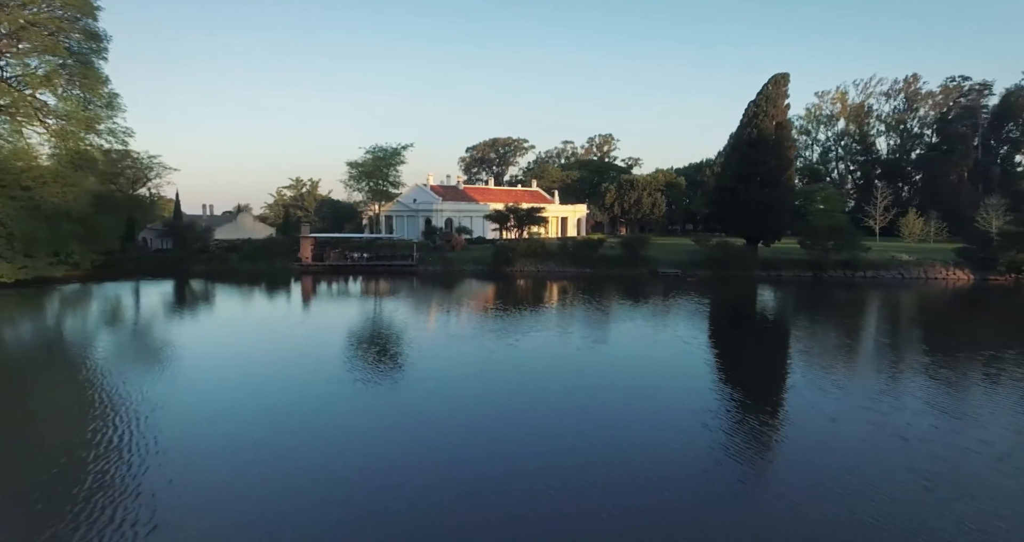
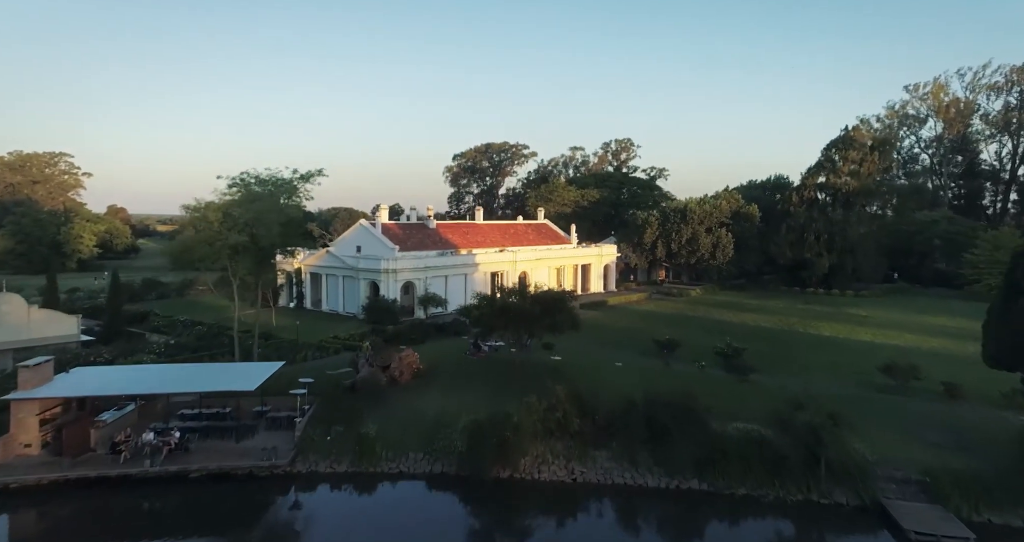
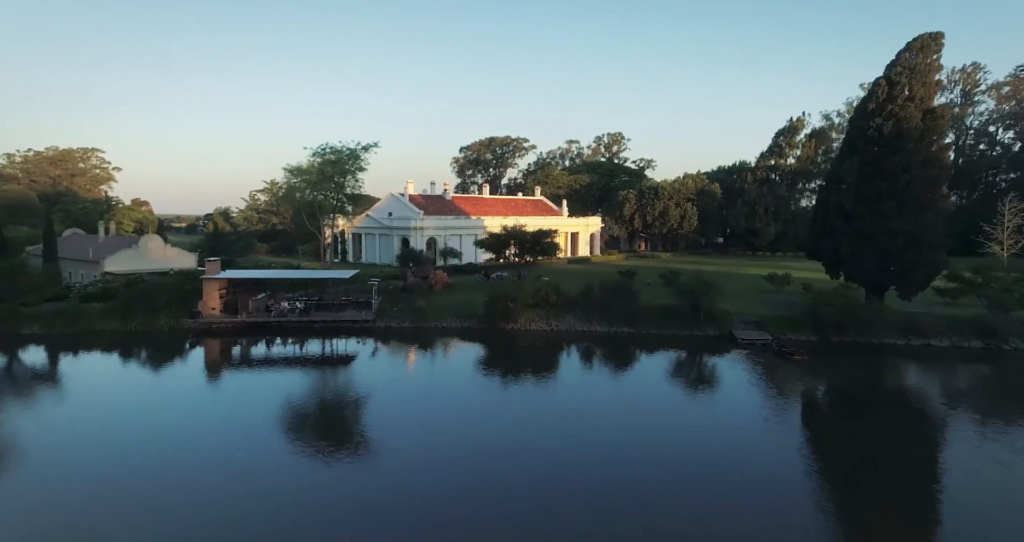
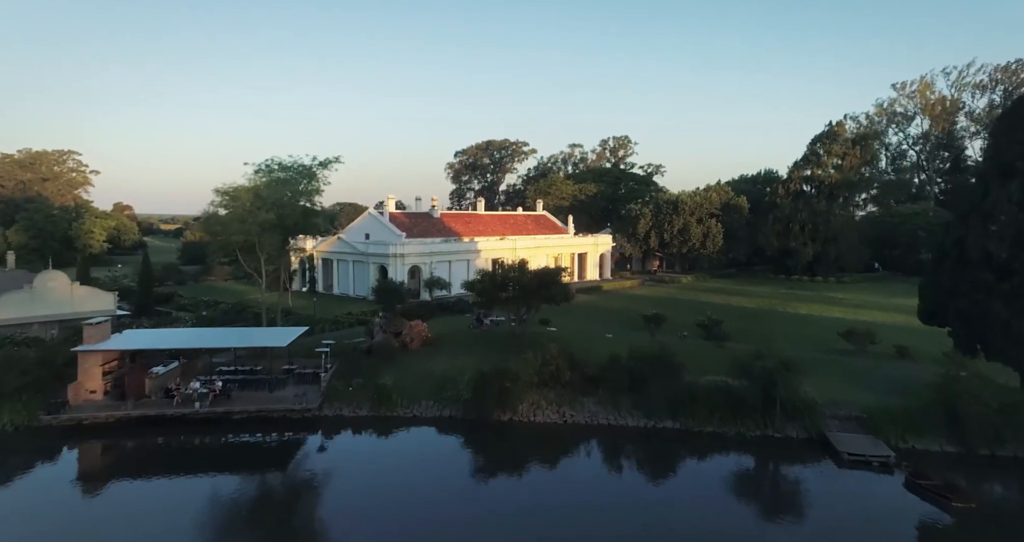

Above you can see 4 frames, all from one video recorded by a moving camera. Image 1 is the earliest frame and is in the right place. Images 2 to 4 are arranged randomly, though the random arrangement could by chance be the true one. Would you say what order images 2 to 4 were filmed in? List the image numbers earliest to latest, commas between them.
3, 4, 2
